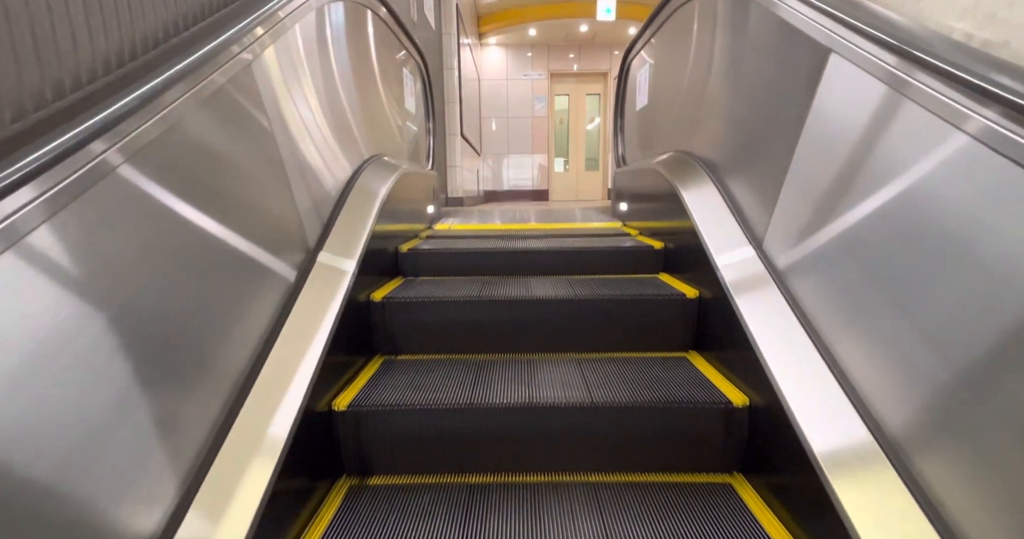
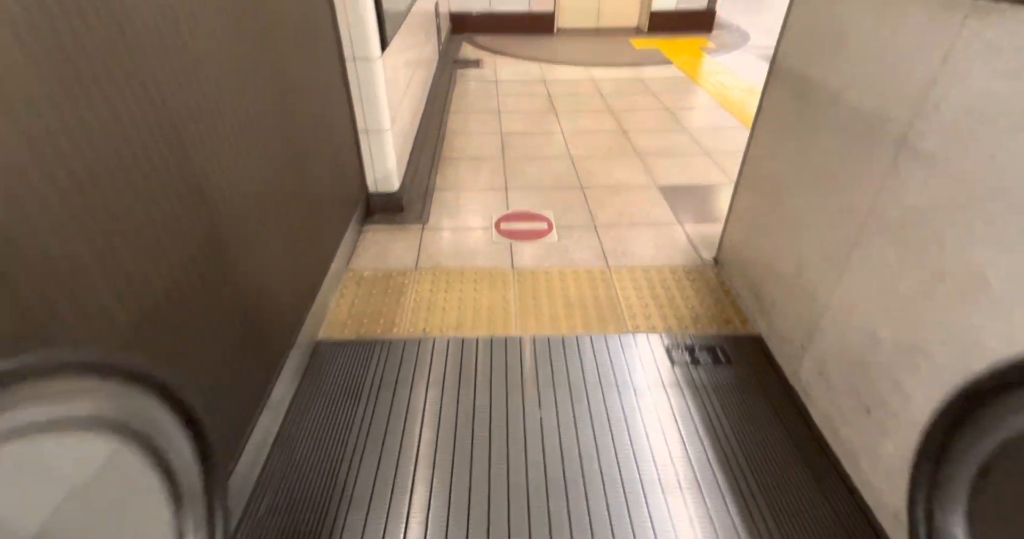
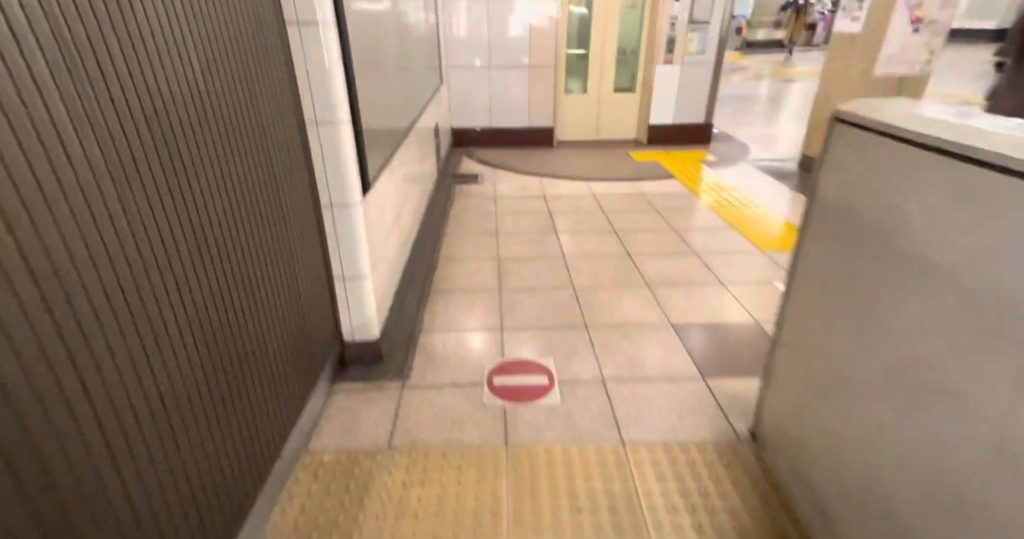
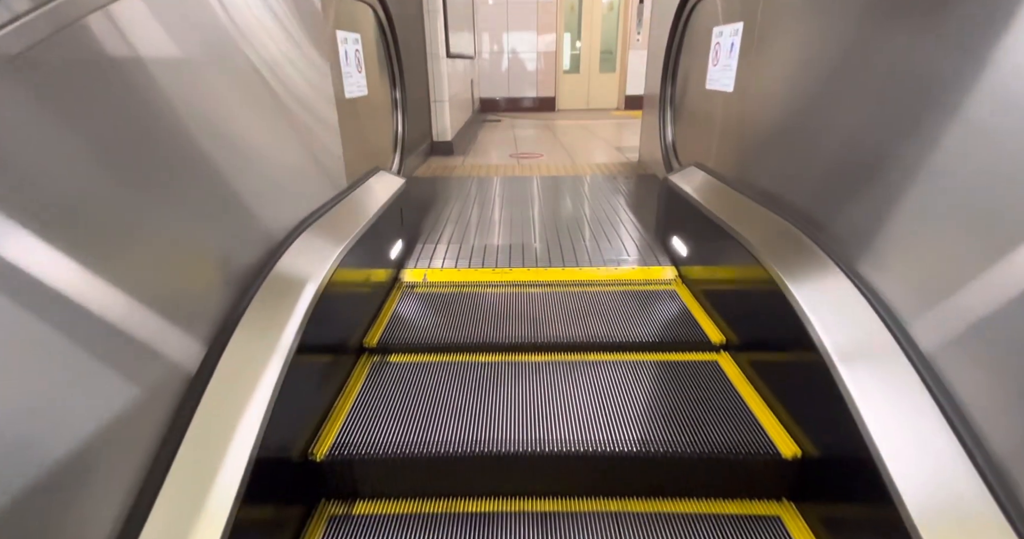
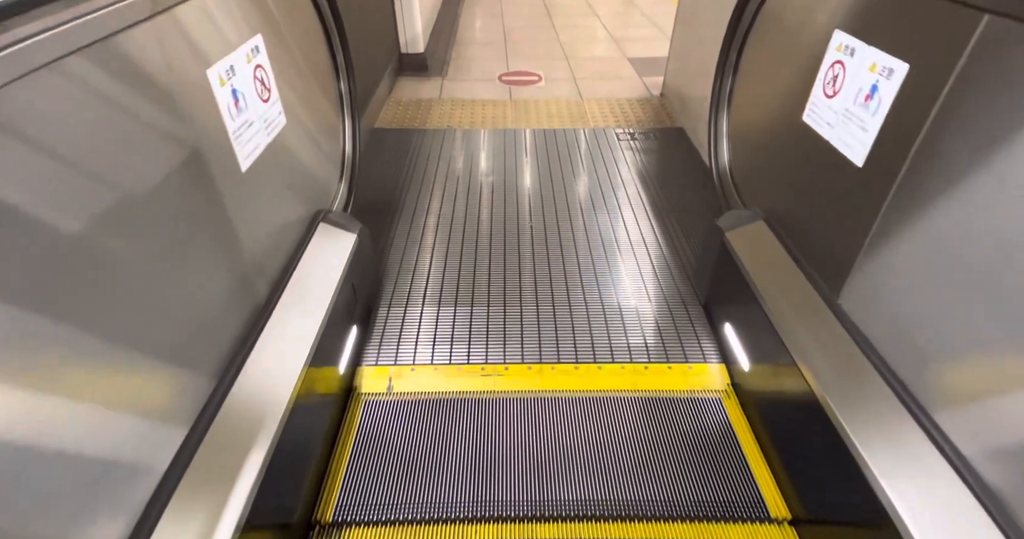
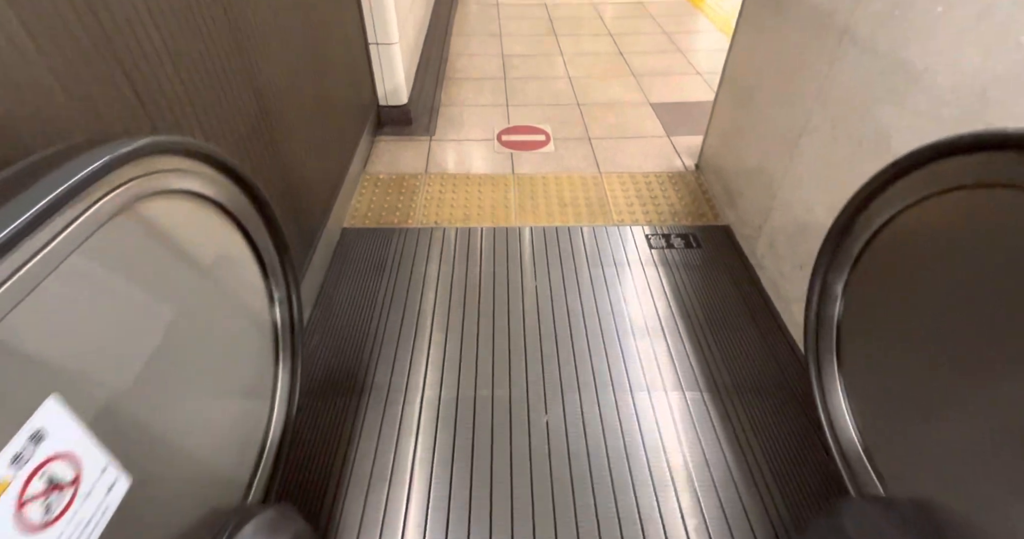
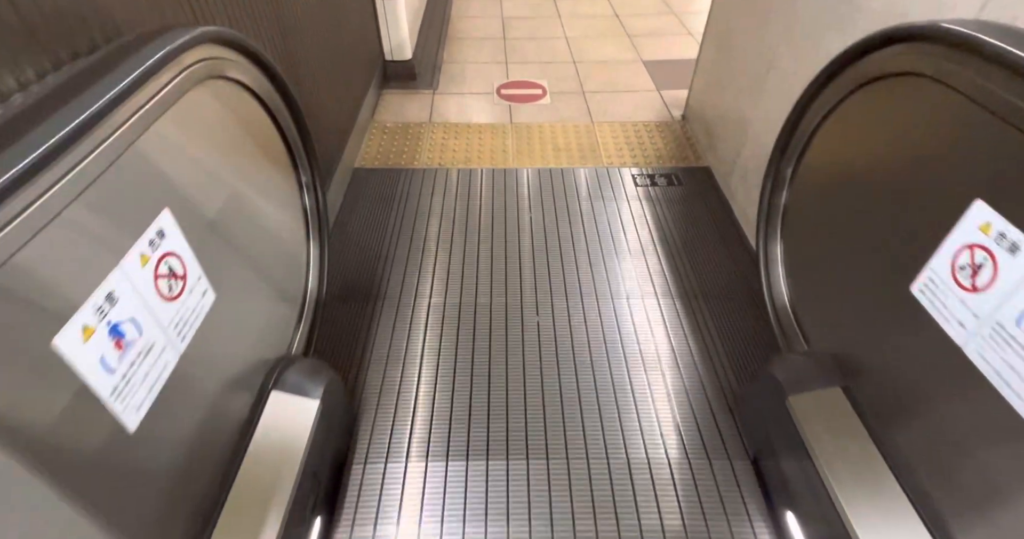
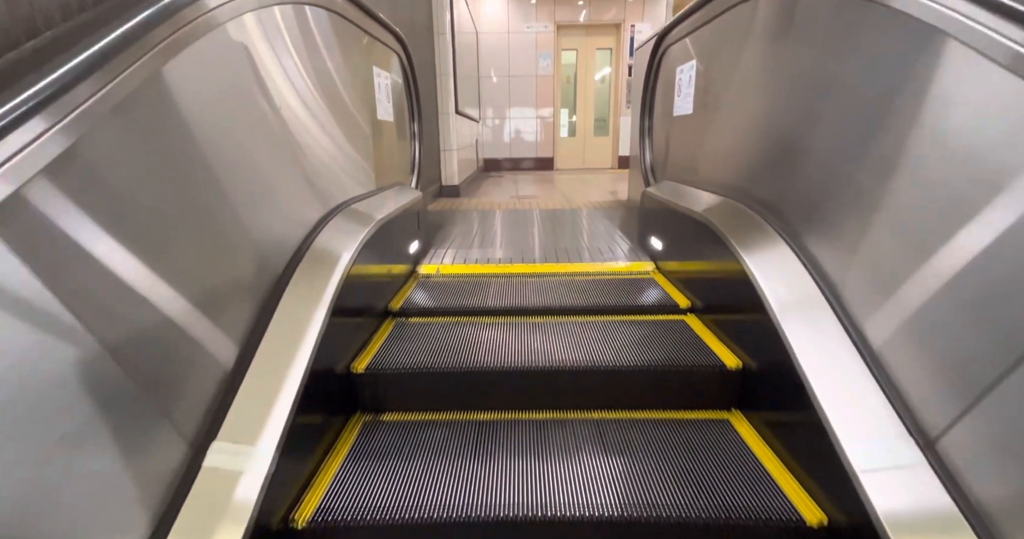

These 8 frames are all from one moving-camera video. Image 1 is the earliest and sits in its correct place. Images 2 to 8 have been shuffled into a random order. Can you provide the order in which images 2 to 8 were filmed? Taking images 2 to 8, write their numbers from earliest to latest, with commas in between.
8, 4, 5, 7, 6, 2, 3
